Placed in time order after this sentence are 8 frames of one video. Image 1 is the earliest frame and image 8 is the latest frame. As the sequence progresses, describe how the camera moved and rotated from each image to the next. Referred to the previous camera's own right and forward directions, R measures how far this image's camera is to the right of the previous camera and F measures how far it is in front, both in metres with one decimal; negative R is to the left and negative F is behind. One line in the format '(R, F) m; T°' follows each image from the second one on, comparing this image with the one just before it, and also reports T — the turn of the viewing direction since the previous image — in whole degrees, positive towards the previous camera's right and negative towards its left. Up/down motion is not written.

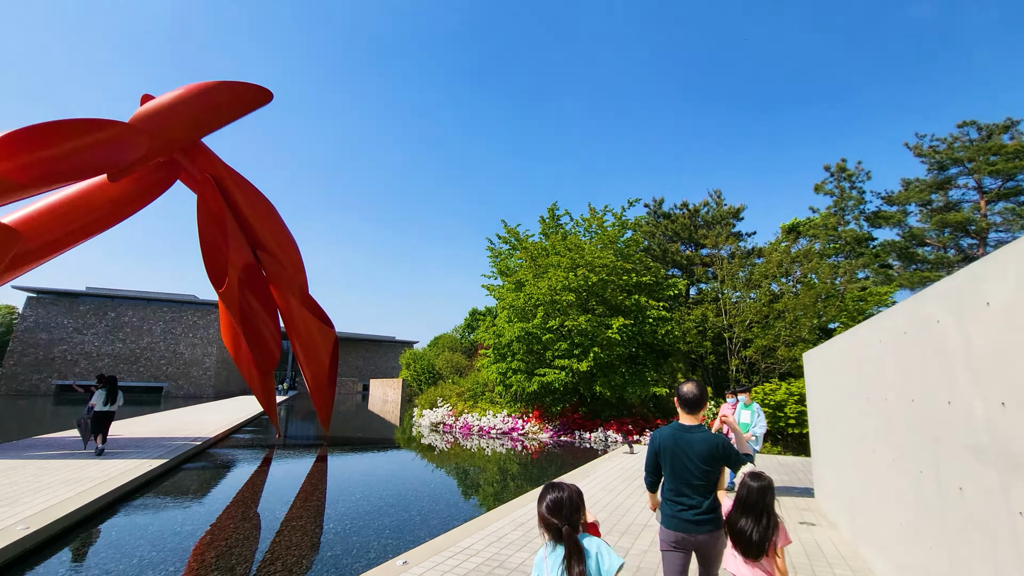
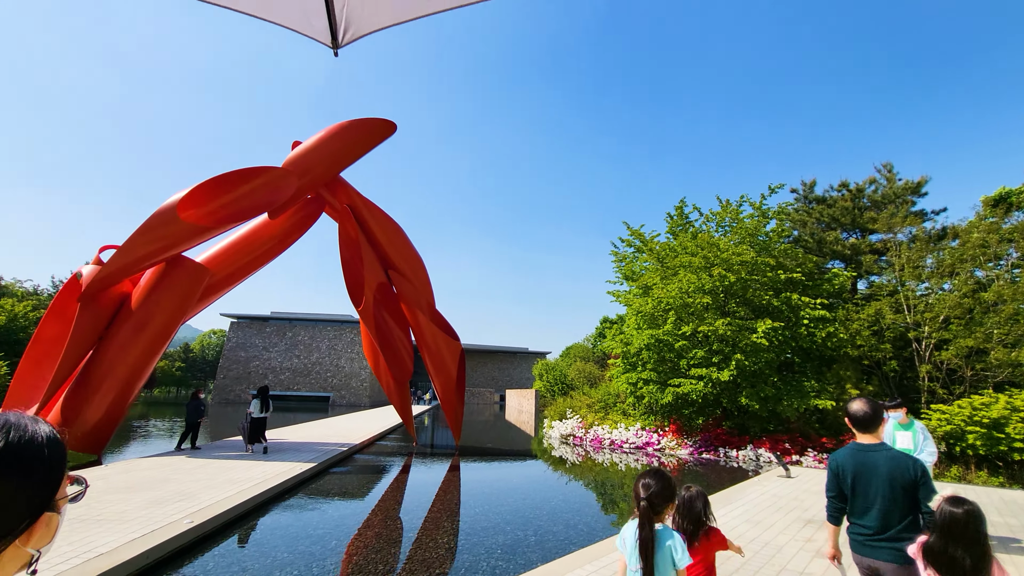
(+0.2, +0.3) m; -16°
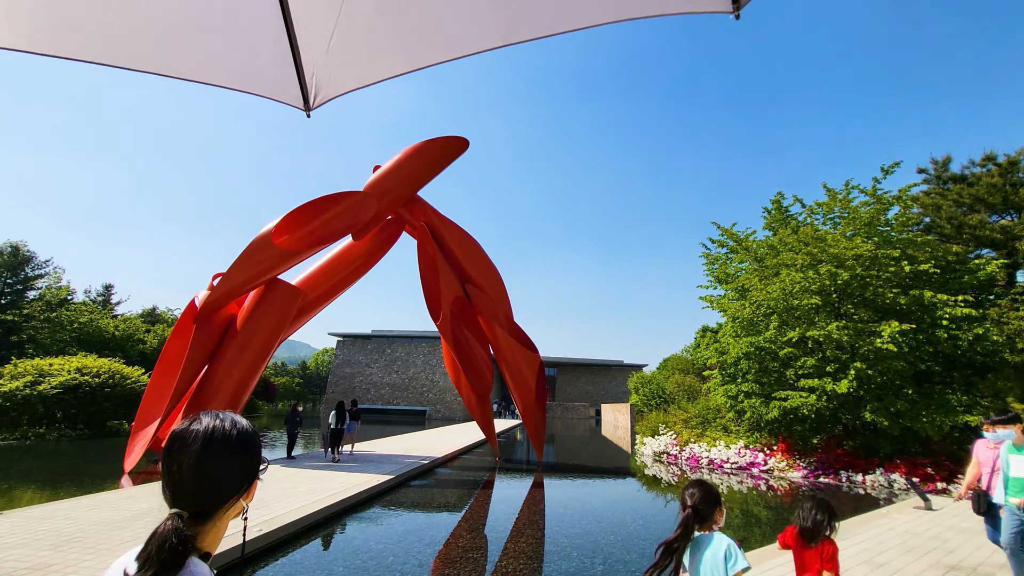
(+0.3, +0.3) m; -11°
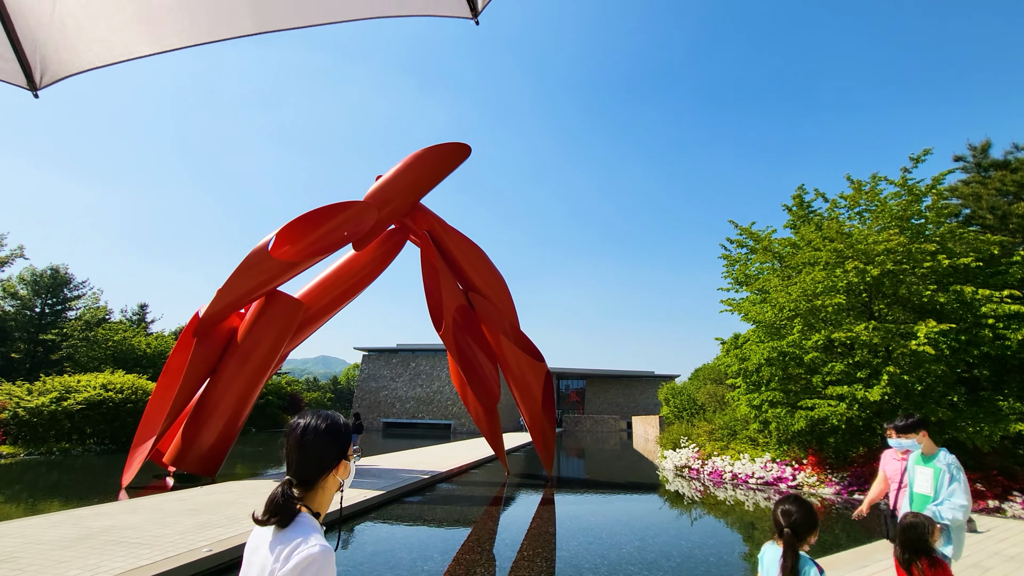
(+0.5, +0.3) m; -4°
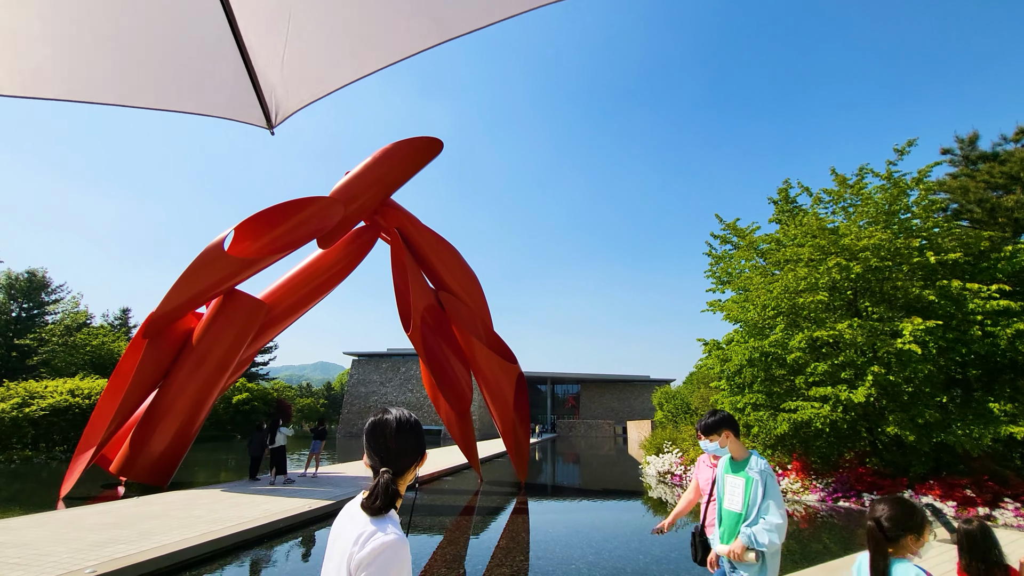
(+0.5, +0.3) m; 0°
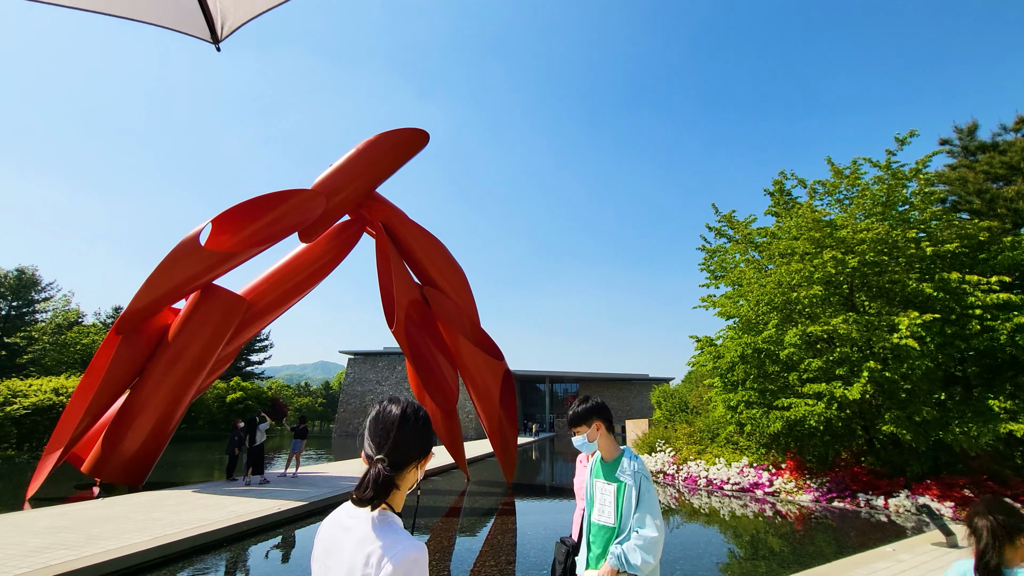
(+0.2, +0.2) m; 0°
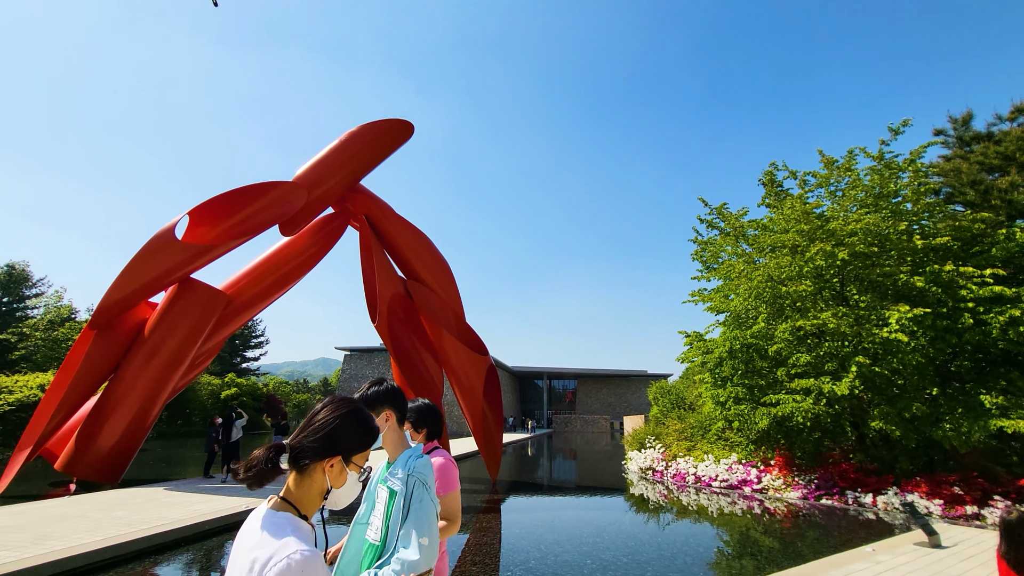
(+0.3, +0.1) m; 0°
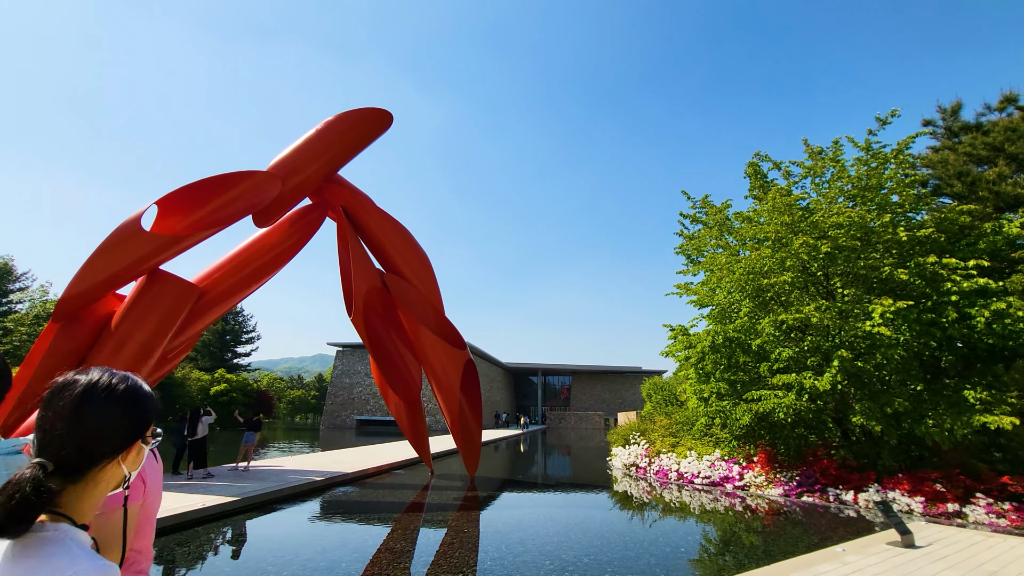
(+0.3, +0.2) m; 0°
